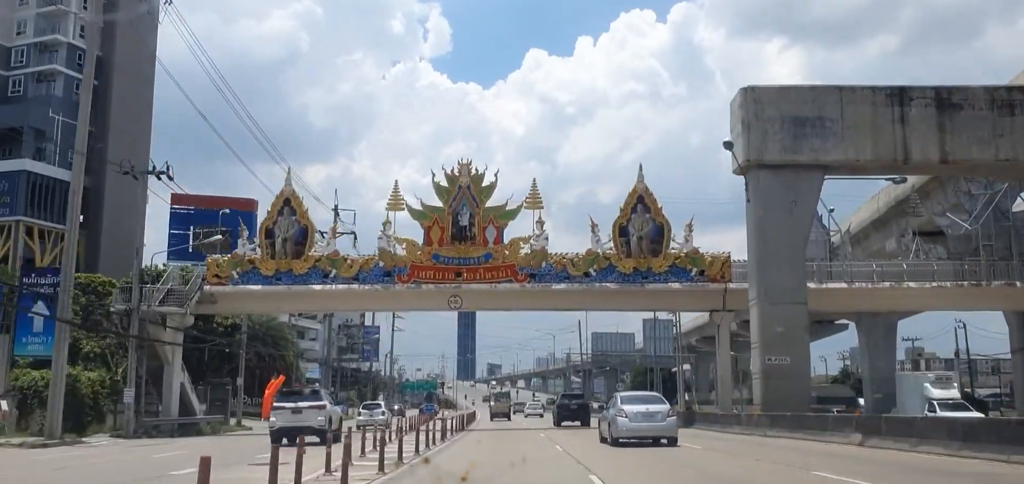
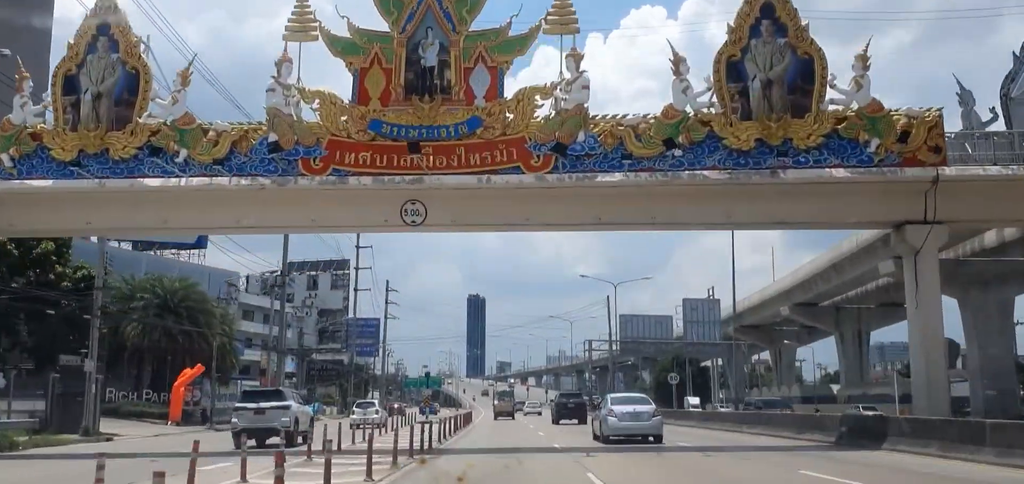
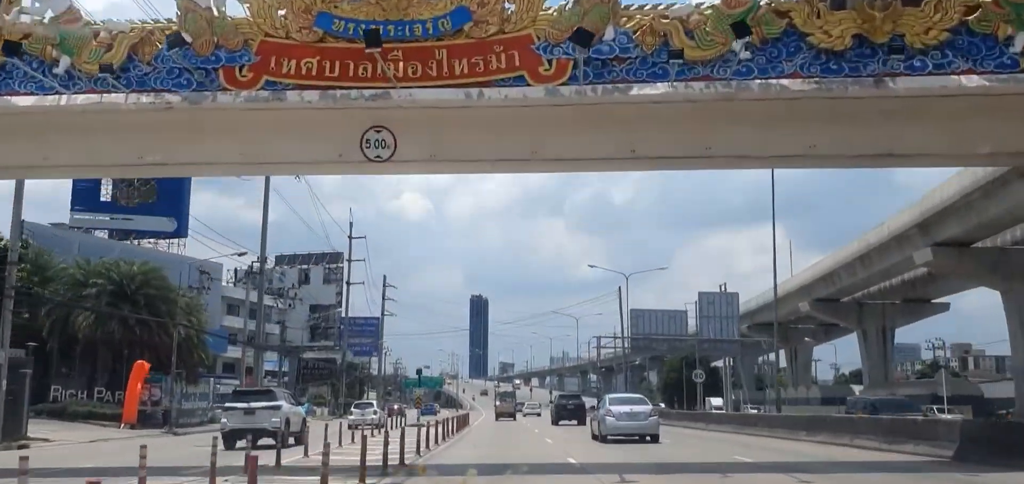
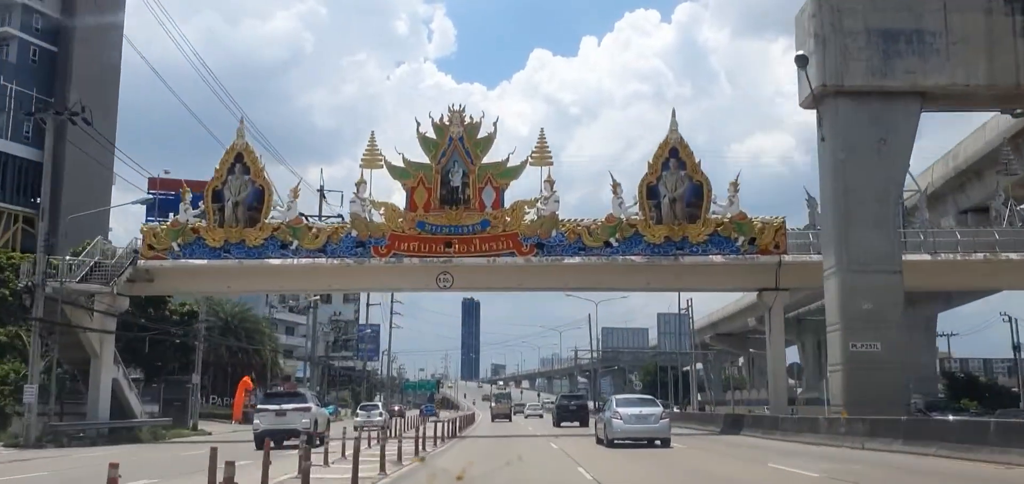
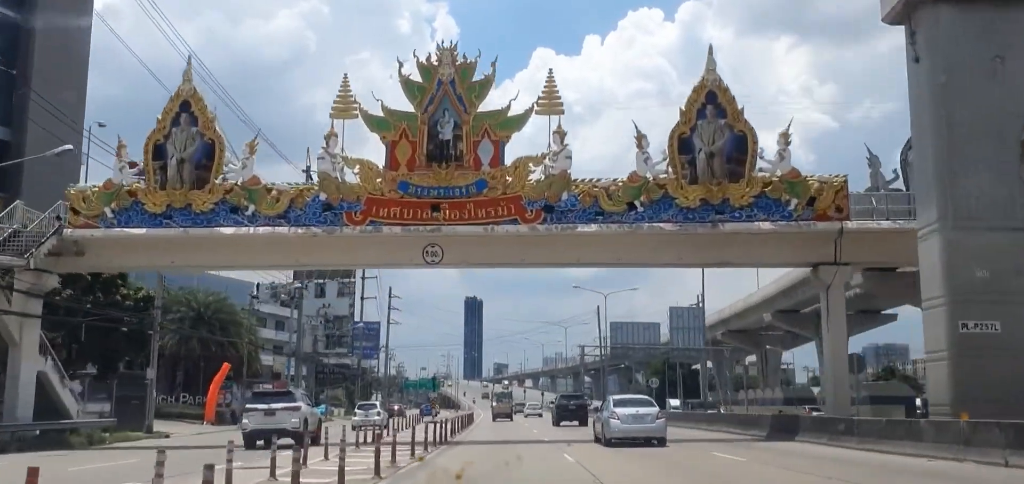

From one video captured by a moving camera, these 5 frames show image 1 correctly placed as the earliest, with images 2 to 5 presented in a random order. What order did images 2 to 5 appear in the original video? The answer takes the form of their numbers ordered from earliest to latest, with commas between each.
4, 5, 2, 3
